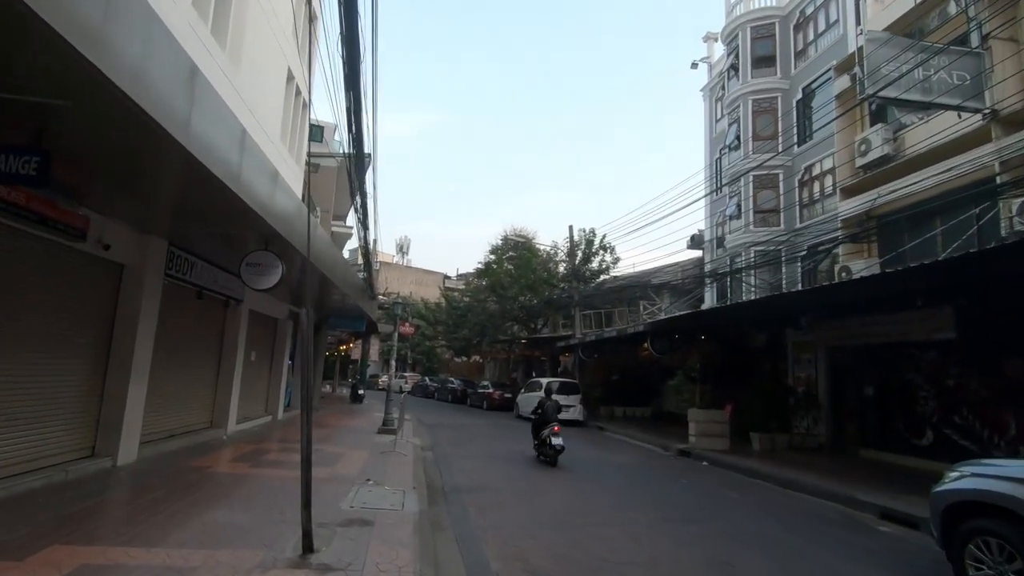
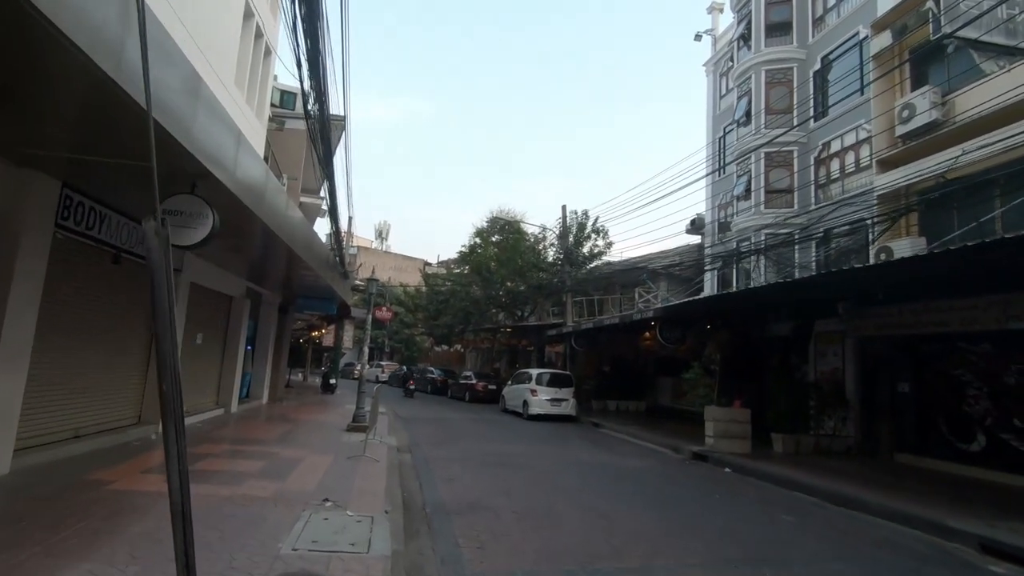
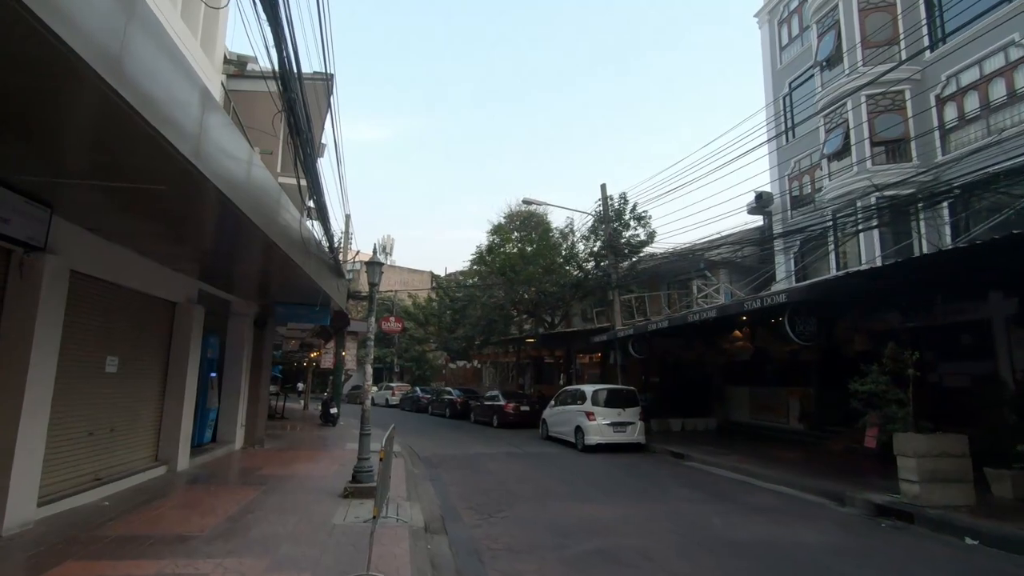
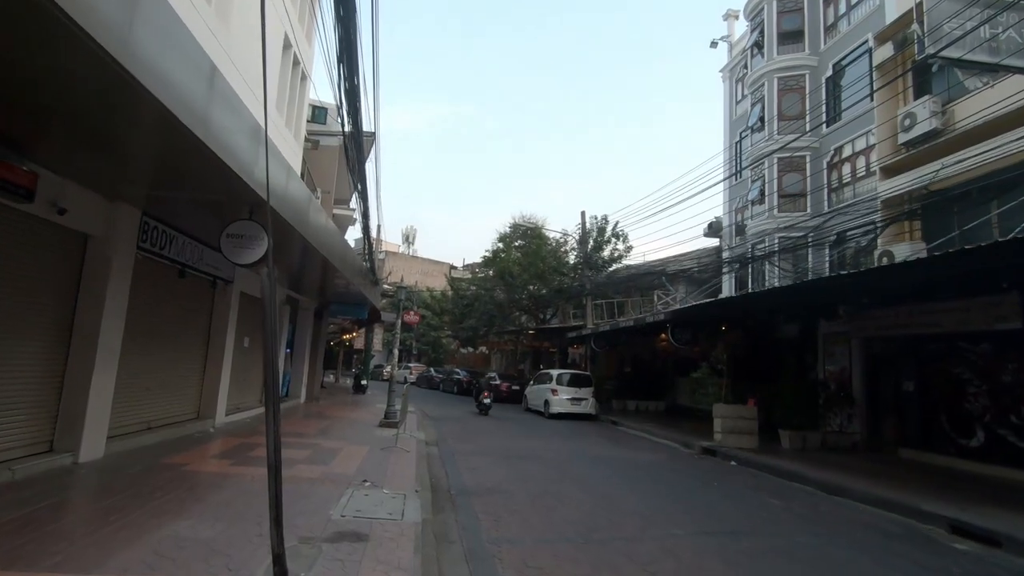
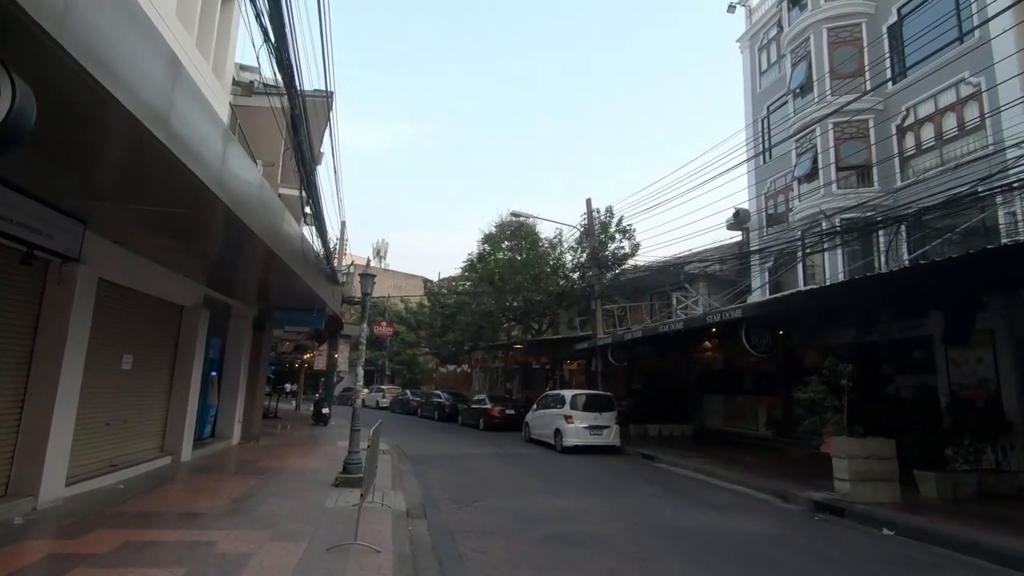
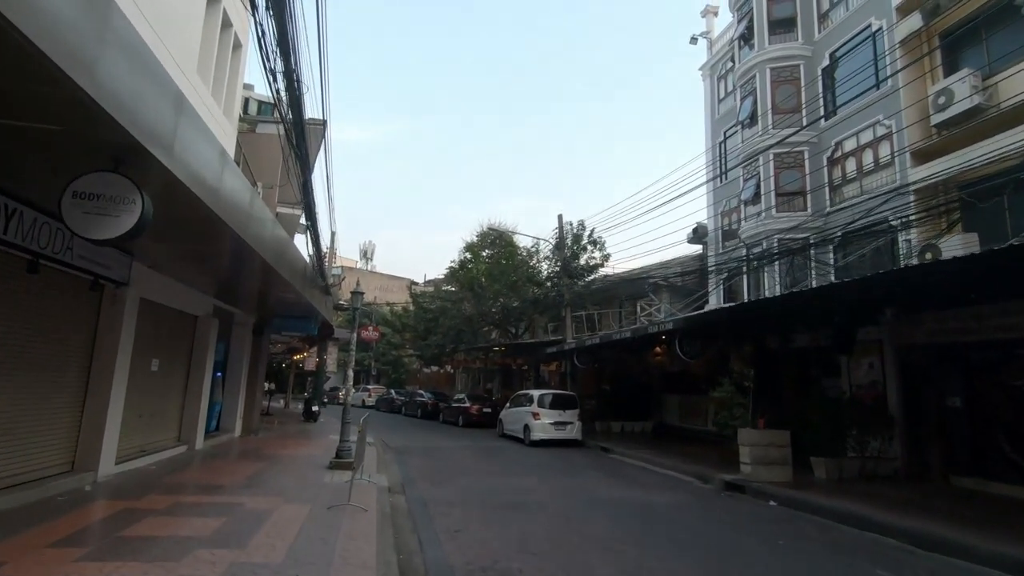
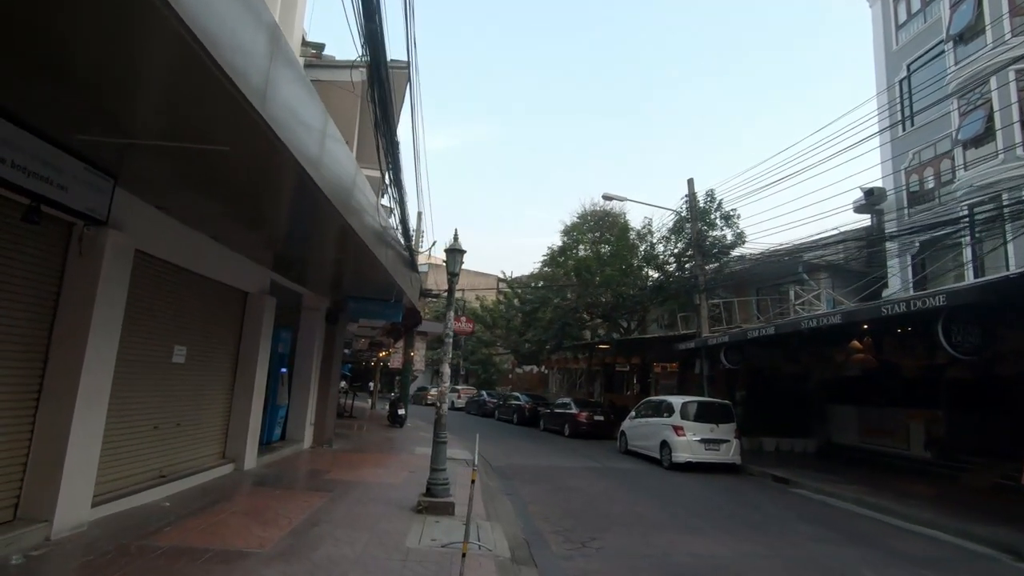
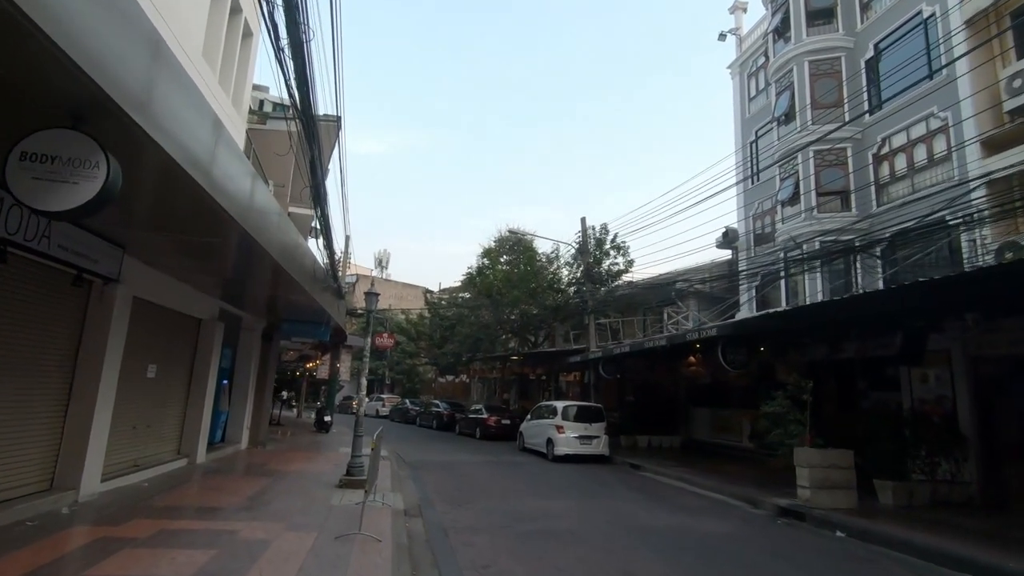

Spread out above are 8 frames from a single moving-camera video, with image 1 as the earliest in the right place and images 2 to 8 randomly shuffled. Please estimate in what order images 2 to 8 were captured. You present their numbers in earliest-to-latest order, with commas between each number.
4, 2, 6, 8, 5, 3, 7
